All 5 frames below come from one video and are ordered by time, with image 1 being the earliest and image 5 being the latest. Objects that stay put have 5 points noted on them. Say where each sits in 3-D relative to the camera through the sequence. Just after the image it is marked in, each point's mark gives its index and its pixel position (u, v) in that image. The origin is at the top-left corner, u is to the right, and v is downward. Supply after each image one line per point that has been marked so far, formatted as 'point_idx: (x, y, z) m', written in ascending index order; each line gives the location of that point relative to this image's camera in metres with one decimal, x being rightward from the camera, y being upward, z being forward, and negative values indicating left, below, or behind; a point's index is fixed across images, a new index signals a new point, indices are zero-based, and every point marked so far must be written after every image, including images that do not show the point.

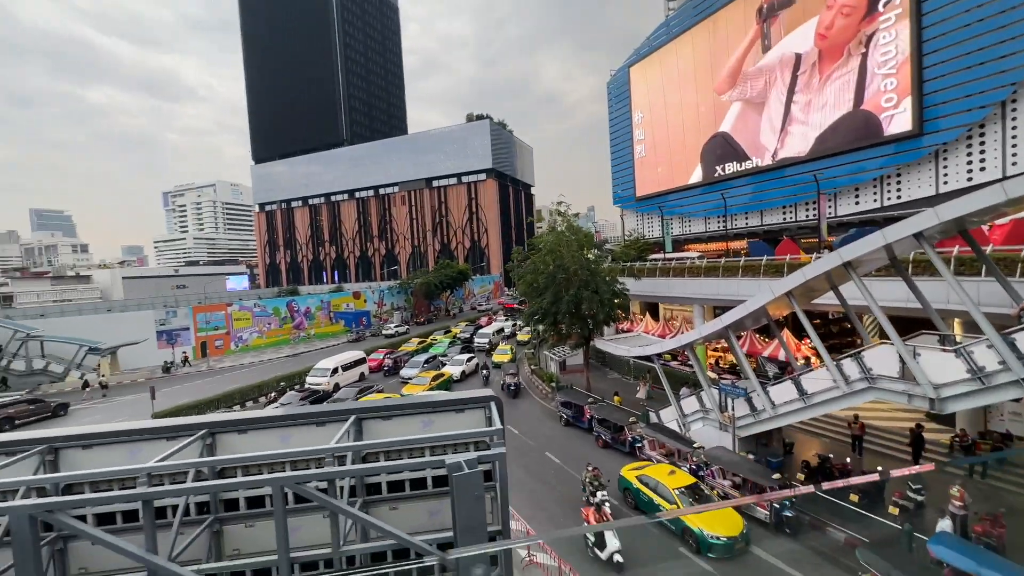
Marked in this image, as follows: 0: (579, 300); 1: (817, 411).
0: (+2.6, -0.4, +17.4) m
1: (+7.0, -2.8, +10.3) m
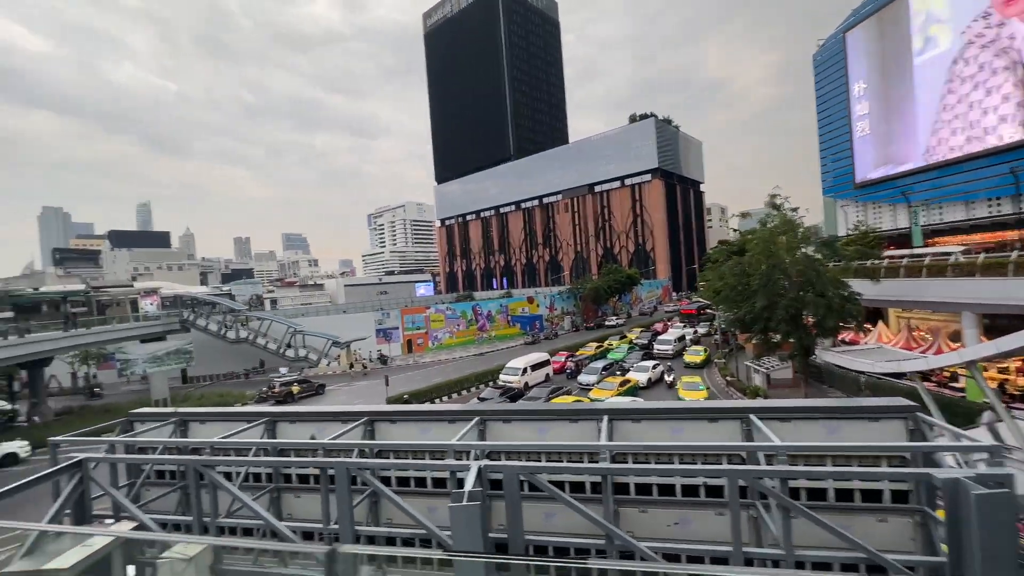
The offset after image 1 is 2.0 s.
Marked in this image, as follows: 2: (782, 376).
0: (+9.8, -0.5, +15.2) m
1: (+11.5, -2.8, +7.1) m
2: (+11.6, -3.8, +19.4) m
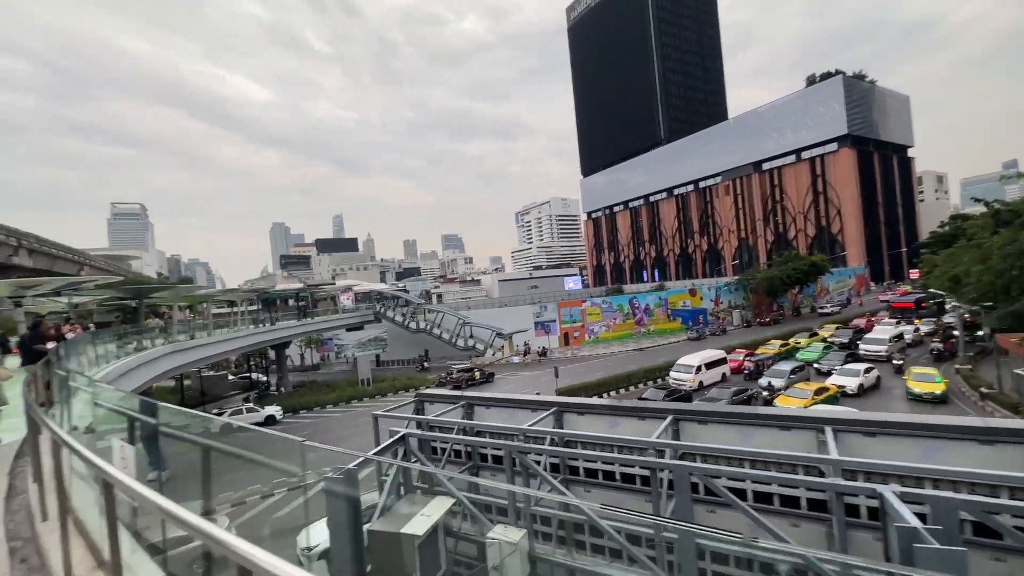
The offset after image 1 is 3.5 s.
0: (+15.1, -0.1, +11.0) m
1: (+14.2, -2.5, +2.7) m
2: (+18.2, -3.3, +14.4) m
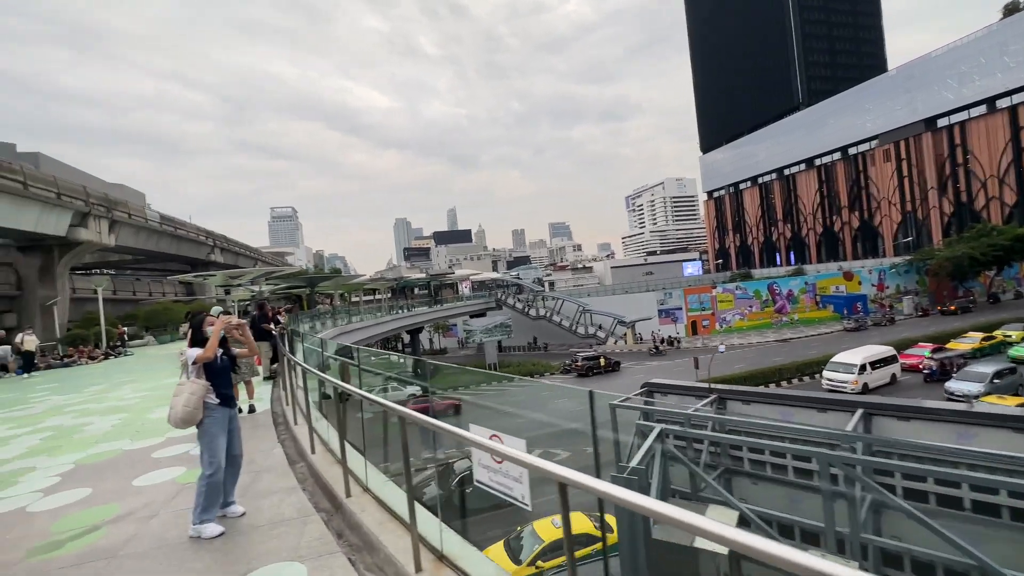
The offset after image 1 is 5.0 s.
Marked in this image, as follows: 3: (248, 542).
0: (+18.2, +0.4, +6.5) m
1: (+15.4, -2.2, -1.2) m
2: (+22.1, -2.7, +9.2) m
3: (-1.3, -1.3, +2.2) m
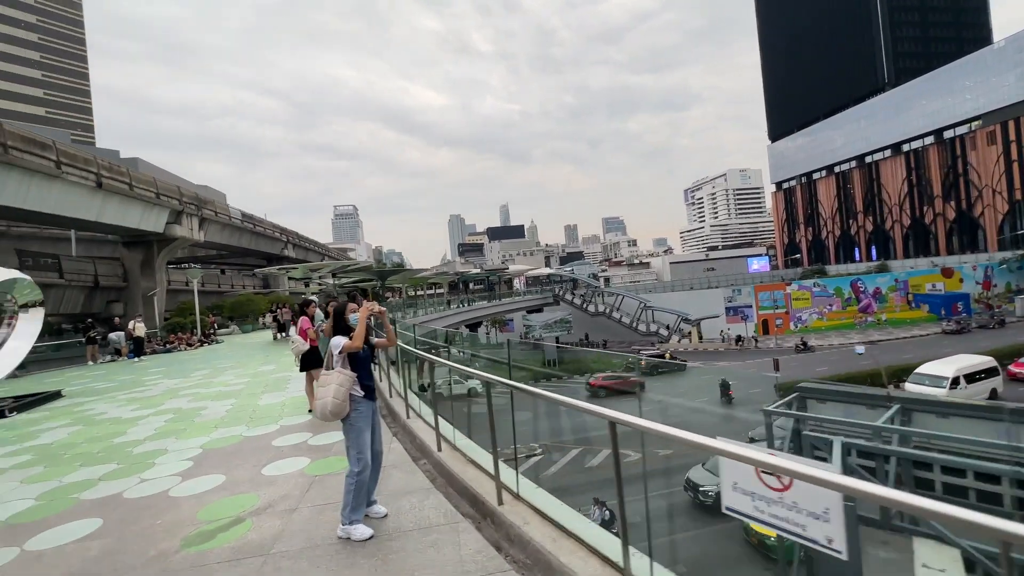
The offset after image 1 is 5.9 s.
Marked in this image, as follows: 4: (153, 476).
0: (+19.4, +0.4, +4.1) m
1: (+15.7, -2.3, -3.3) m
2: (+23.5, -2.7, +6.3) m
3: (-0.5, -1.2, +2.1) m
4: (-2.6, -1.3, +3.2) m
